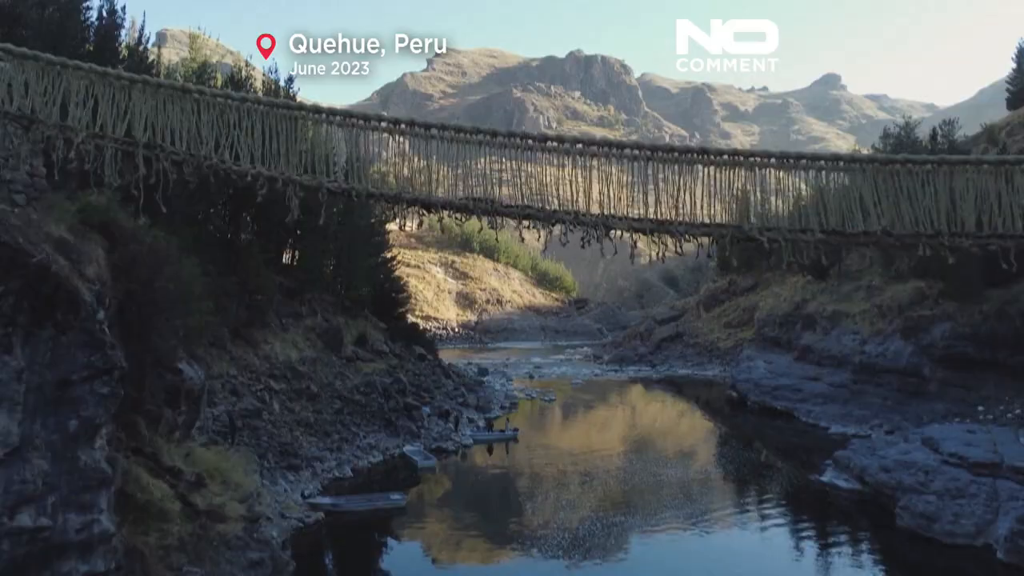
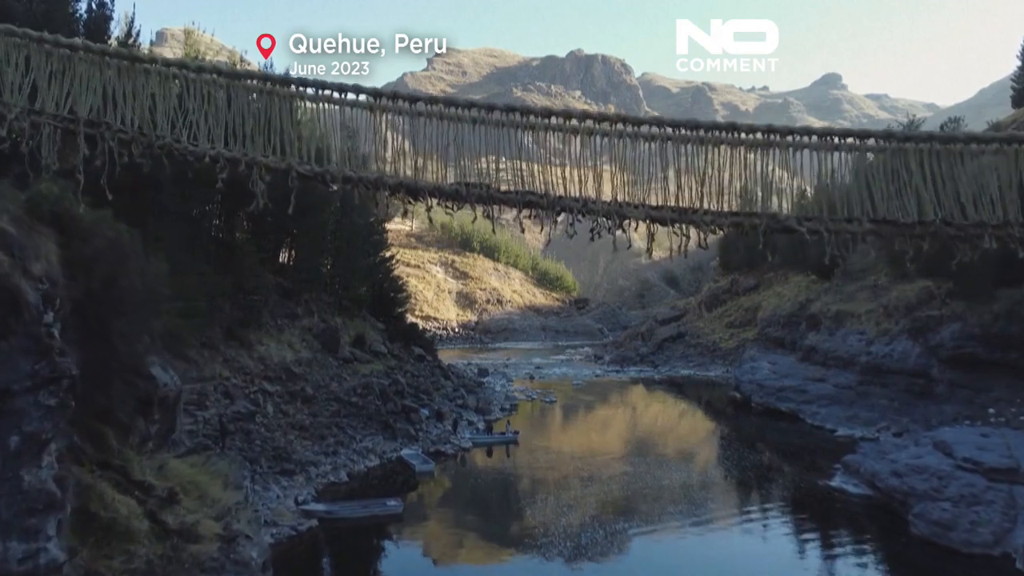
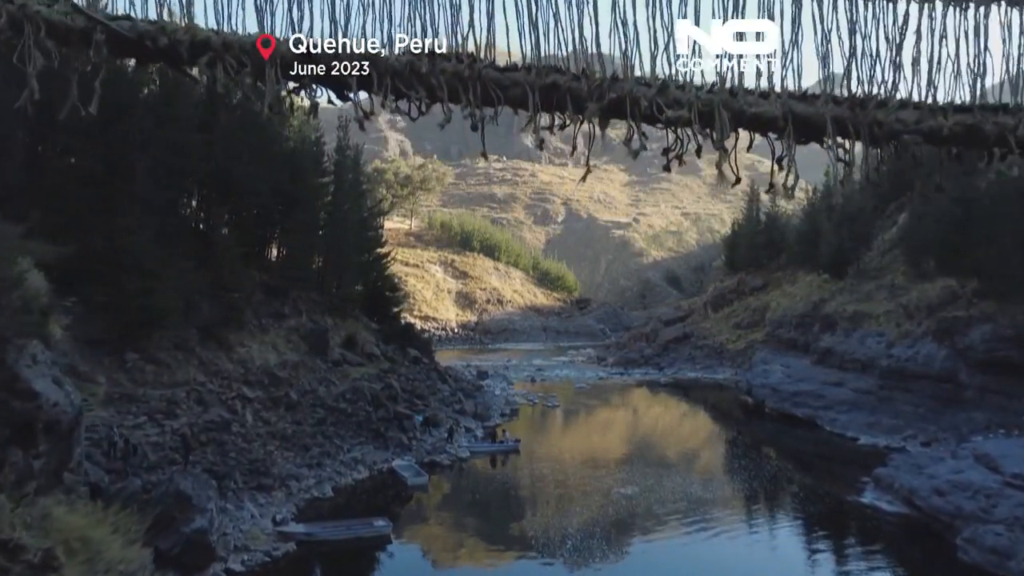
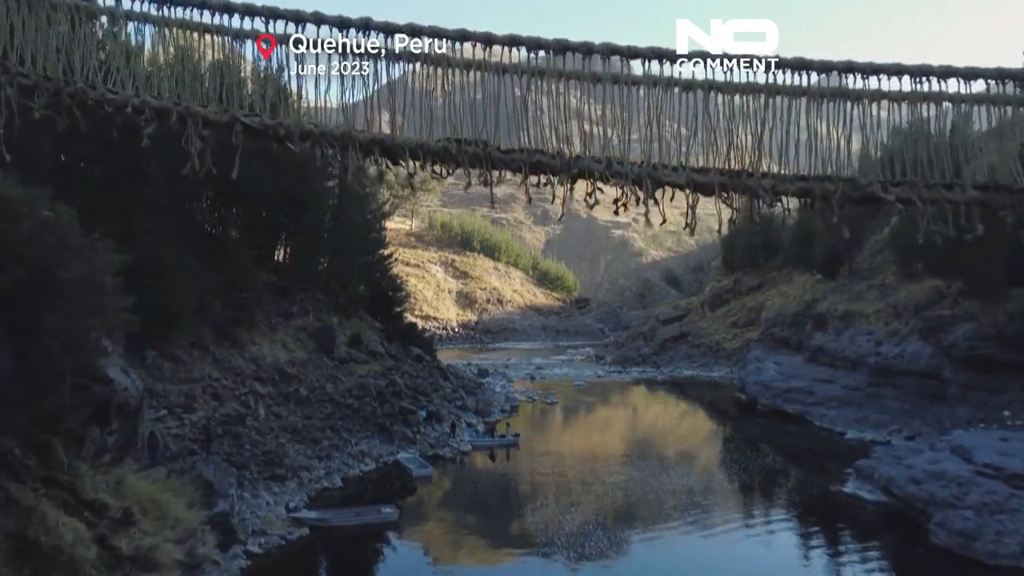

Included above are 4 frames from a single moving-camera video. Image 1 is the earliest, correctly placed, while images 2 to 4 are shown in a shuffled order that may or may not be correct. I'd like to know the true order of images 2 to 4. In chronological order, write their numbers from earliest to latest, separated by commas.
2, 4, 3
